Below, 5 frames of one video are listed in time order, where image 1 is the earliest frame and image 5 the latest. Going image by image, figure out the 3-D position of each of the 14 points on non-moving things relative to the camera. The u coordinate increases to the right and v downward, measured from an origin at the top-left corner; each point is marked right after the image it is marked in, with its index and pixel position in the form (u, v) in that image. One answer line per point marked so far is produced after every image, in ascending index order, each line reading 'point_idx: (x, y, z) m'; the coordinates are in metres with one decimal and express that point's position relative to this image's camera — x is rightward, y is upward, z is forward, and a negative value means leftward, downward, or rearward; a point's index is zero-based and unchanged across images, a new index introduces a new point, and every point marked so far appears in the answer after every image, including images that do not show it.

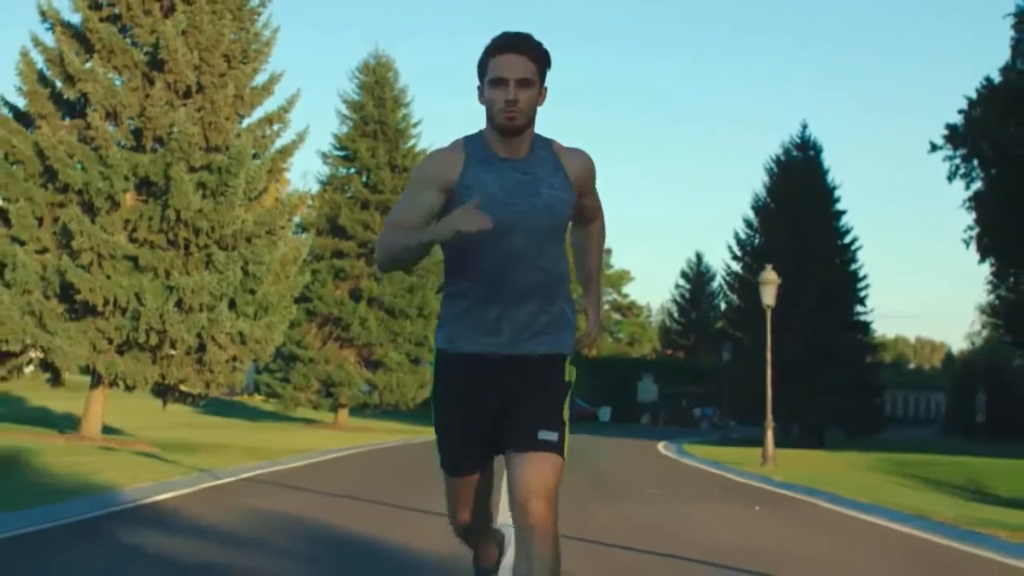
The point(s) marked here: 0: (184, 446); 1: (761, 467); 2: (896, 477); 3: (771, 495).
0: (-4.2, -2.1, +18.3) m
1: (+3.5, -2.6, +20.1) m
2: (+5.0, -2.4, +18.0) m
3: (+2.9, -2.3, +15.7) m
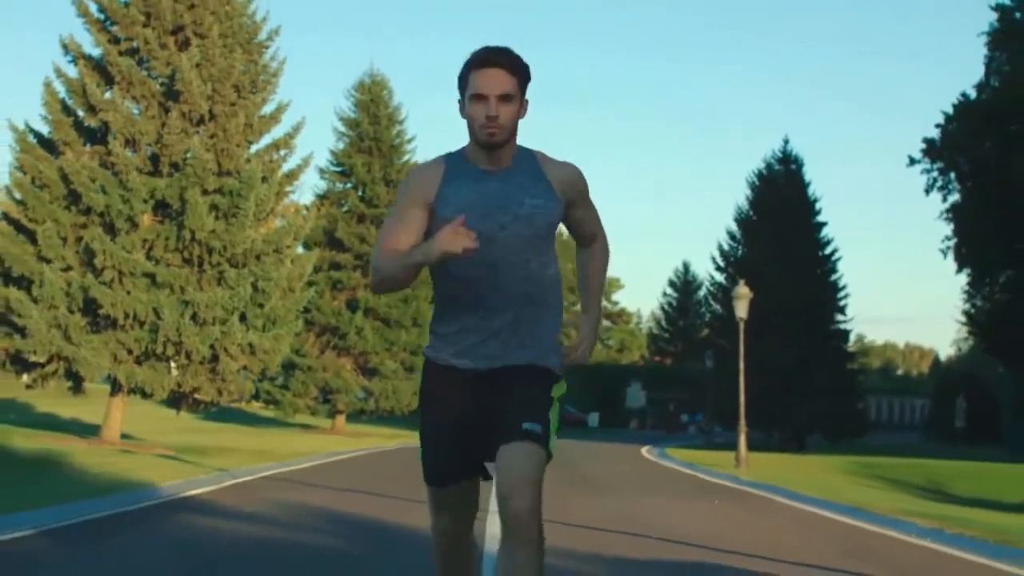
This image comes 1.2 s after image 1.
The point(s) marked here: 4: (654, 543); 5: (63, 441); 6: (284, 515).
0: (-4.4, -2.3, +19.5) m
1: (+3.4, -2.8, +21.3) m
2: (+4.8, -2.6, +19.3) m
3: (+2.7, -2.4, +16.9) m
4: (+1.3, -2.1, +11.9) m
5: (-5.5, -1.9, +17.3) m
6: (-1.9, -1.9, +11.5) m
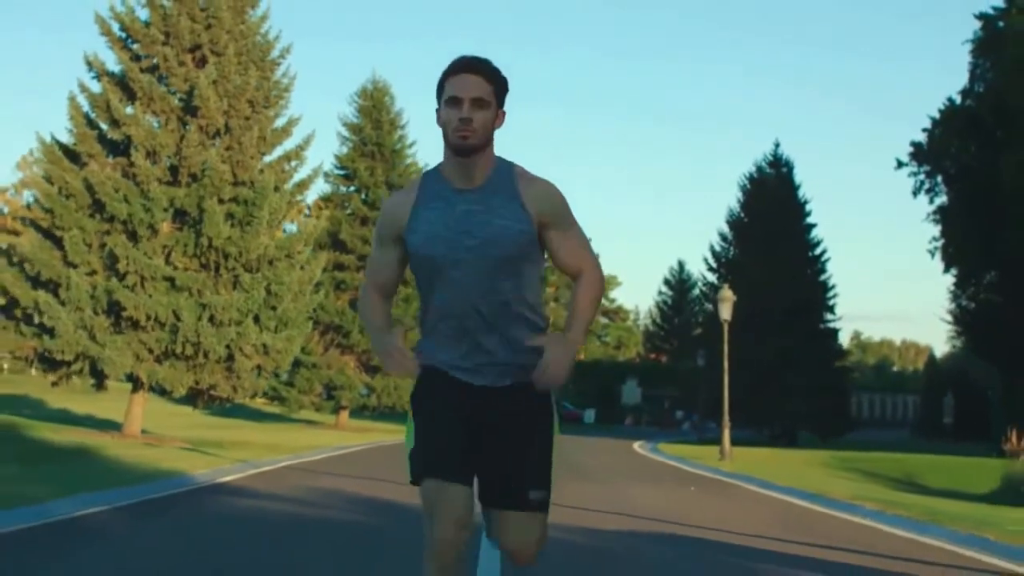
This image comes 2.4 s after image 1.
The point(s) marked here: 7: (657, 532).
0: (-4.4, -2.3, +20.6) m
1: (+3.3, -2.8, +22.4) m
2: (+4.8, -2.7, +20.4) m
3: (+2.7, -2.5, +18.0) m
4: (+1.2, -2.2, +13.0) m
5: (-5.5, -2.0, +18.4) m
6: (-1.9, -1.9, +12.6) m
7: (+1.3, -2.1, +12.2) m
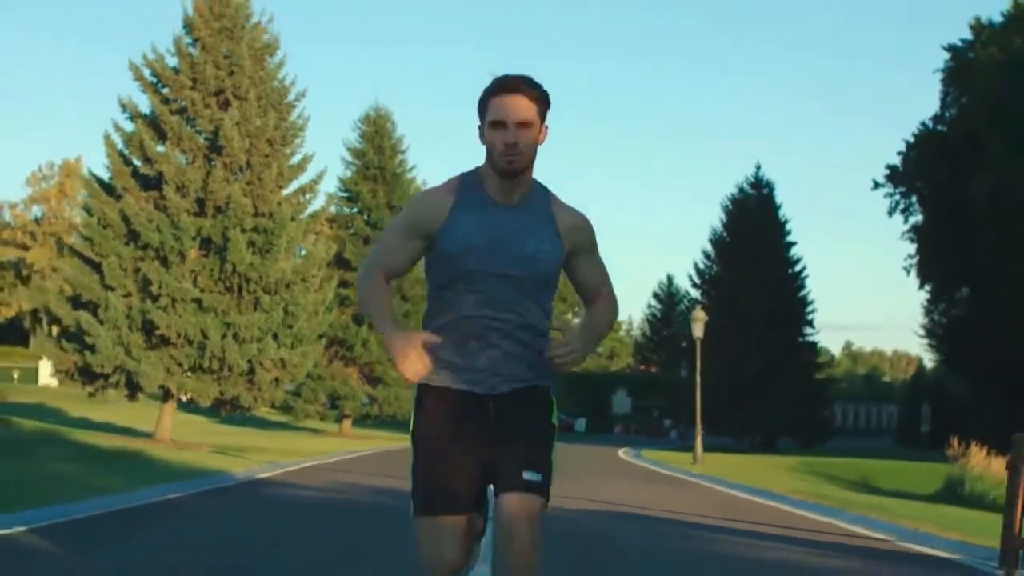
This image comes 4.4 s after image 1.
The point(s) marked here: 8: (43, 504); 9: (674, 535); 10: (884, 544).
0: (-4.5, -2.6, +22.6) m
1: (+3.2, -3.1, +24.5) m
2: (+4.7, -3.0, +22.4) m
3: (+2.6, -2.8, +20.0) m
4: (+1.1, -2.4, +15.1) m
5: (-5.6, -2.3, +20.4) m
6: (-2.0, -2.2, +14.6) m
7: (+1.2, -2.4, +14.2) m
8: (-4.3, -2.0, +12.9) m
9: (+1.5, -2.3, +12.8) m
10: (+3.3, -2.3, +12.6) m
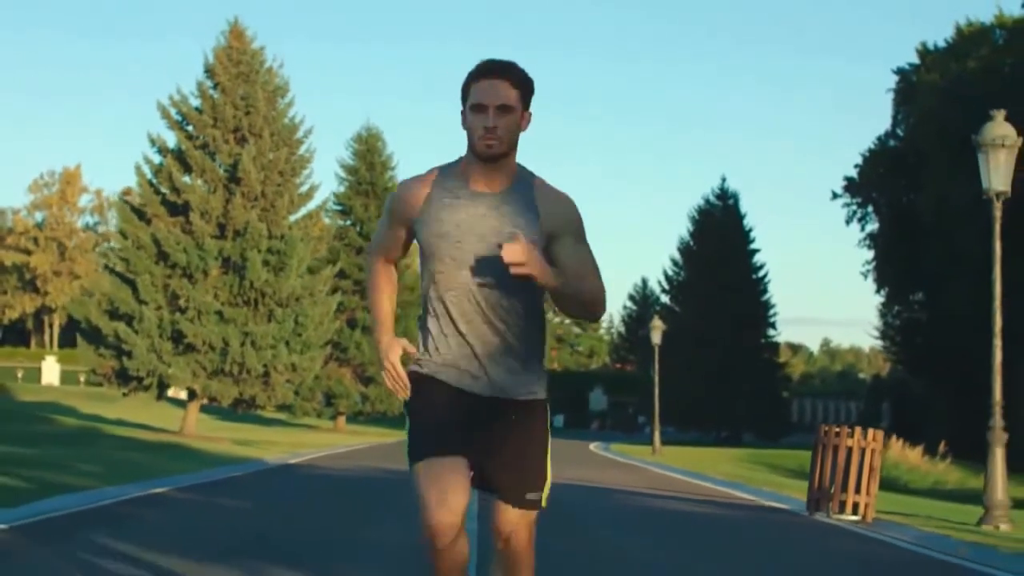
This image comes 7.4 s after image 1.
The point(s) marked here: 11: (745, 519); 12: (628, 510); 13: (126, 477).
0: (-4.9, -2.8, +25.5) m
1: (+2.9, -3.3, +27.5) m
2: (+4.3, -3.2, +25.4) m
3: (+2.3, -3.0, +23.0) m
4: (+0.9, -2.7, +18.0) m
5: (-6.0, -2.5, +23.3) m
6: (-2.3, -2.4, +17.5) m
7: (+1.0, -2.6, +17.2) m
8: (-4.5, -2.2, +15.8) m
9: (+1.3, -2.5, +15.8) m
10: (+3.1, -2.5, +15.6) m
11: (+2.5, -2.5, +15.2) m
12: (+1.2, -2.5, +15.7) m
13: (-4.5, -2.2, +16.0) m
